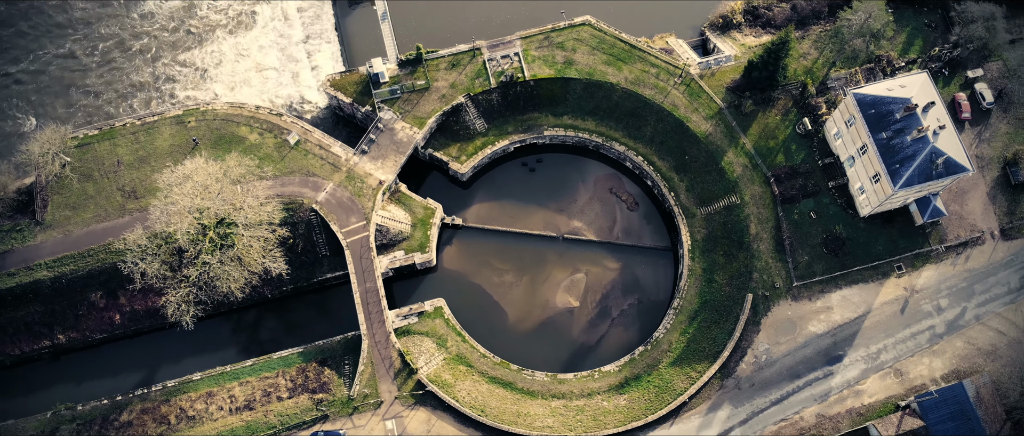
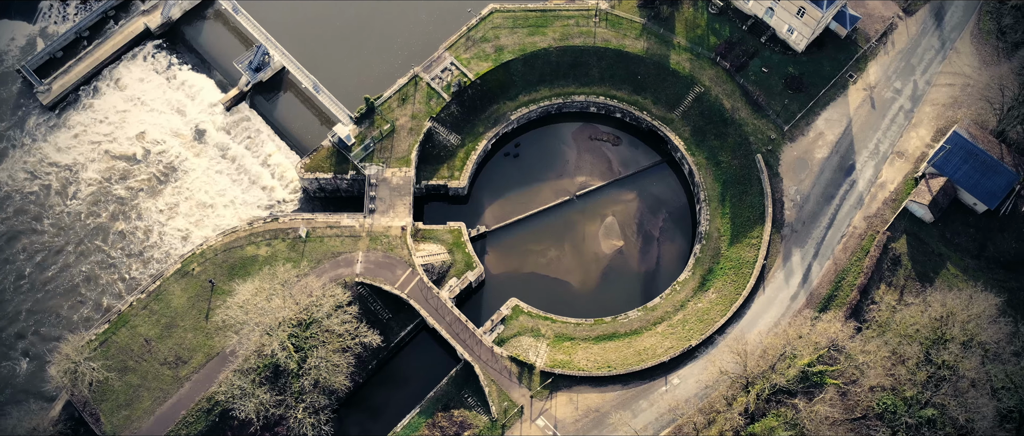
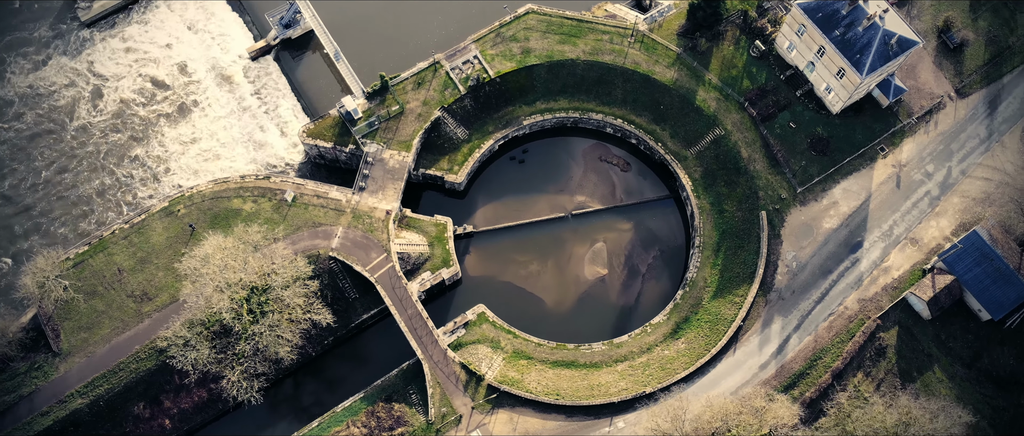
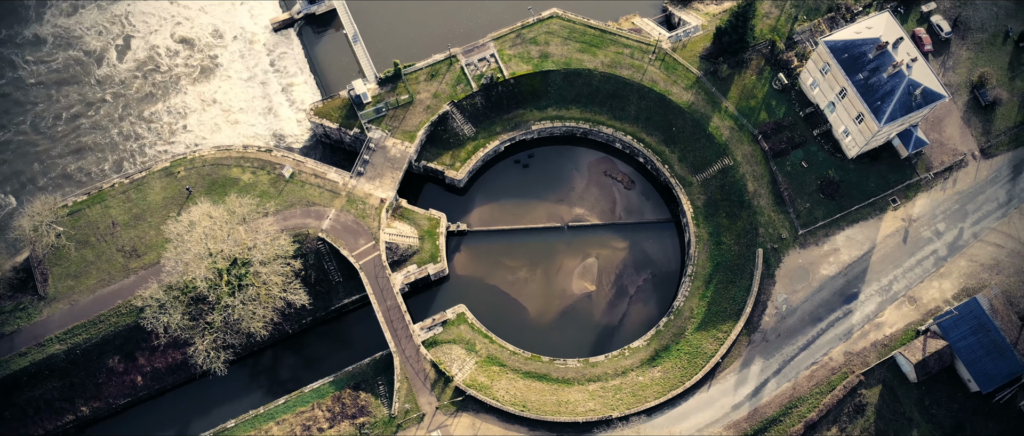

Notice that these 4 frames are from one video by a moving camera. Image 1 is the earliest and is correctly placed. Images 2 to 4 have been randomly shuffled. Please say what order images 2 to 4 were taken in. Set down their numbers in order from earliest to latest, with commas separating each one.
4, 3, 2
